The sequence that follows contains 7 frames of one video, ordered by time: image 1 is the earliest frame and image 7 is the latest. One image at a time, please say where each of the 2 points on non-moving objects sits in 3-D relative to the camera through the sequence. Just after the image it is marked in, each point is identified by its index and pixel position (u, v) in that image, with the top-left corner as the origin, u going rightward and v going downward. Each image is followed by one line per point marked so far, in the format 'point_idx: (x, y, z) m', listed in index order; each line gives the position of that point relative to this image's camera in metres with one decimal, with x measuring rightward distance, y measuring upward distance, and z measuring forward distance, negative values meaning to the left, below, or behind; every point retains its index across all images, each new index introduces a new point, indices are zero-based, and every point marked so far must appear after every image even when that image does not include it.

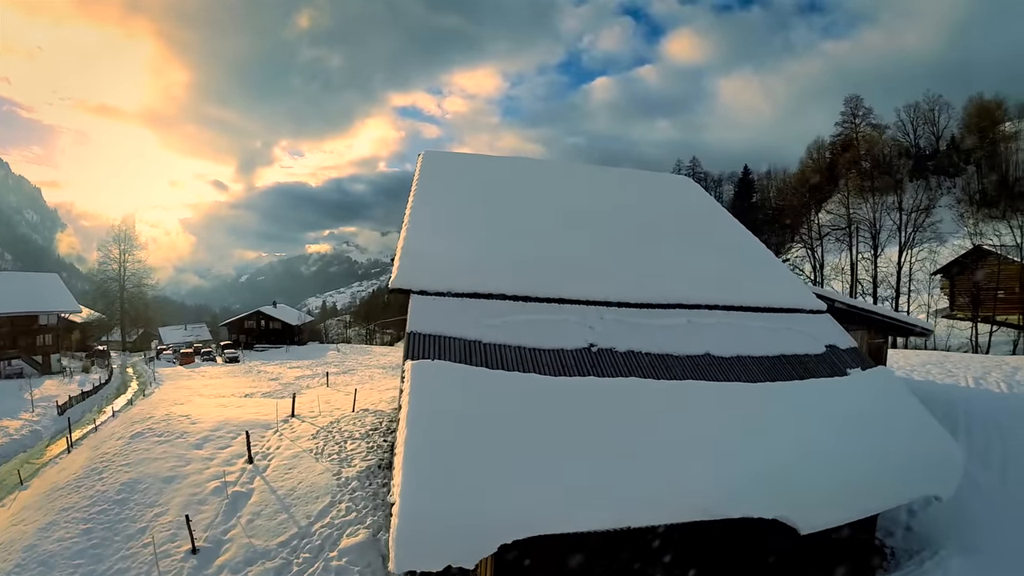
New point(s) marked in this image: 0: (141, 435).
0: (-10.6, -4.4, +14.4) m
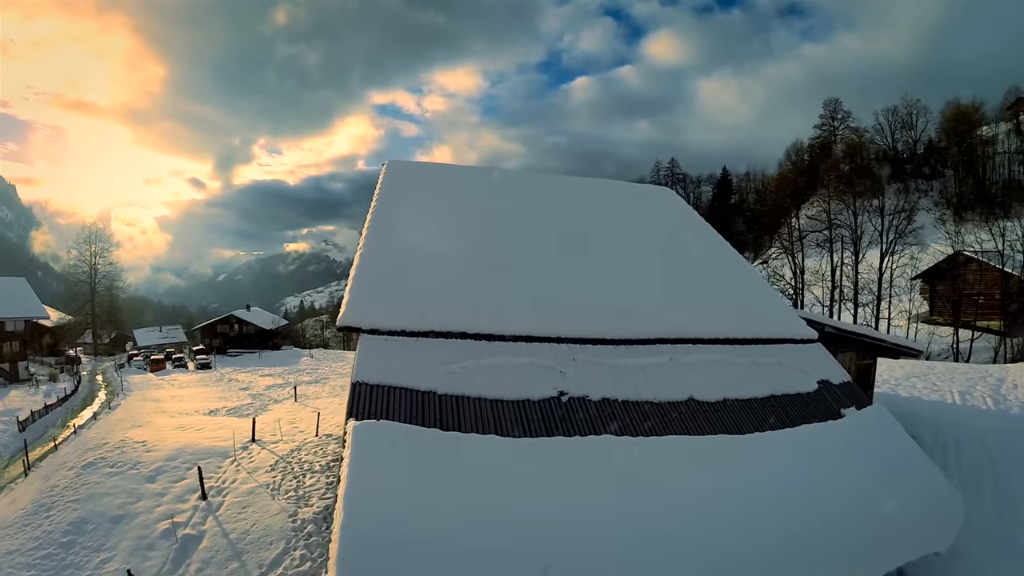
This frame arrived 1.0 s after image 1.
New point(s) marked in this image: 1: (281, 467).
0: (-11.3, -4.9, +13.4) m
1: (-5.5, -4.3, +11.8) m
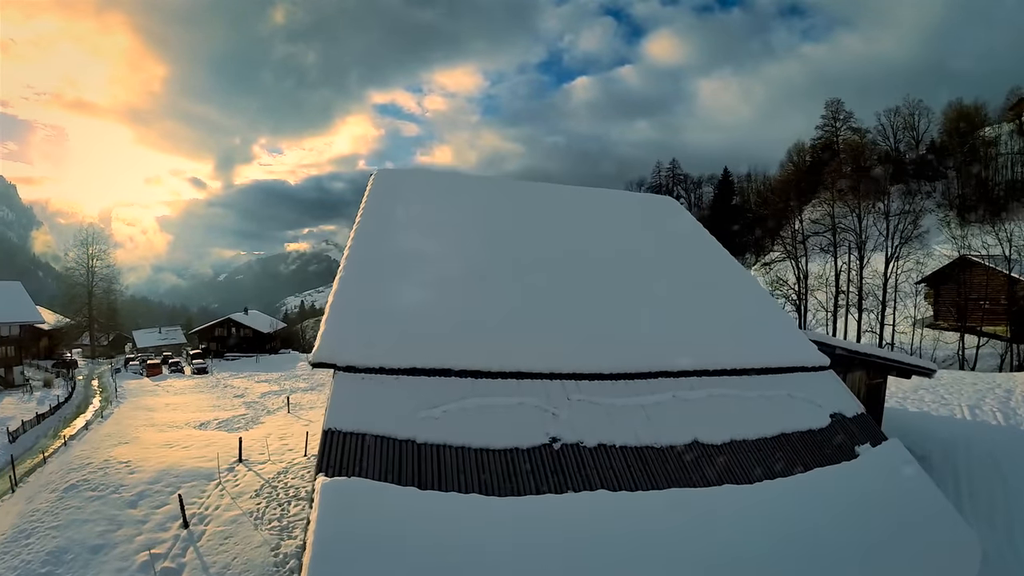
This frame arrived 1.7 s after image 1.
0: (-11.4, -5.3, +12.9) m
1: (-5.6, -4.7, +11.4) m
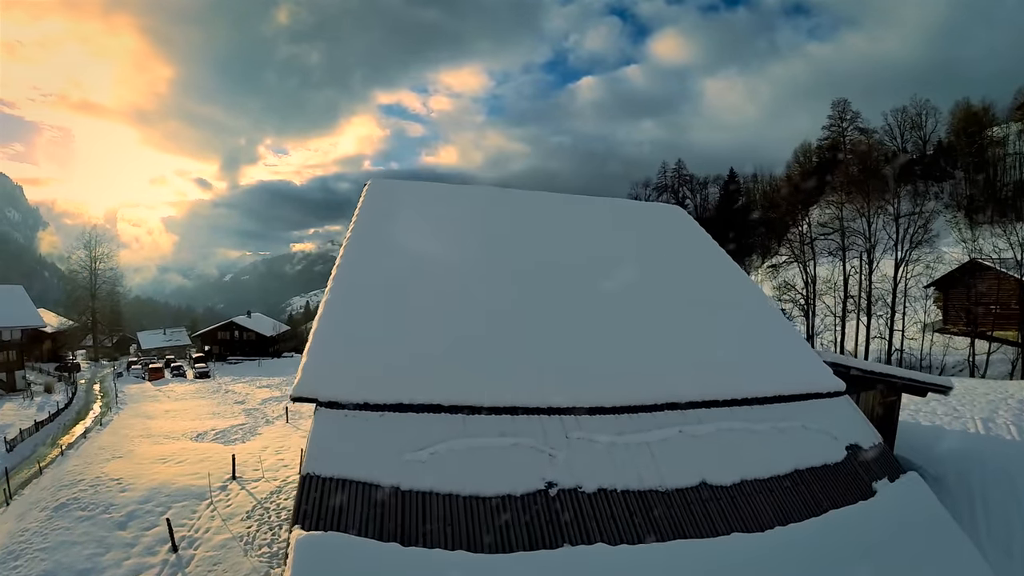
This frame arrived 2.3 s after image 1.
0: (-11.4, -5.6, +12.7) m
1: (-5.7, -5.1, +11.0) m
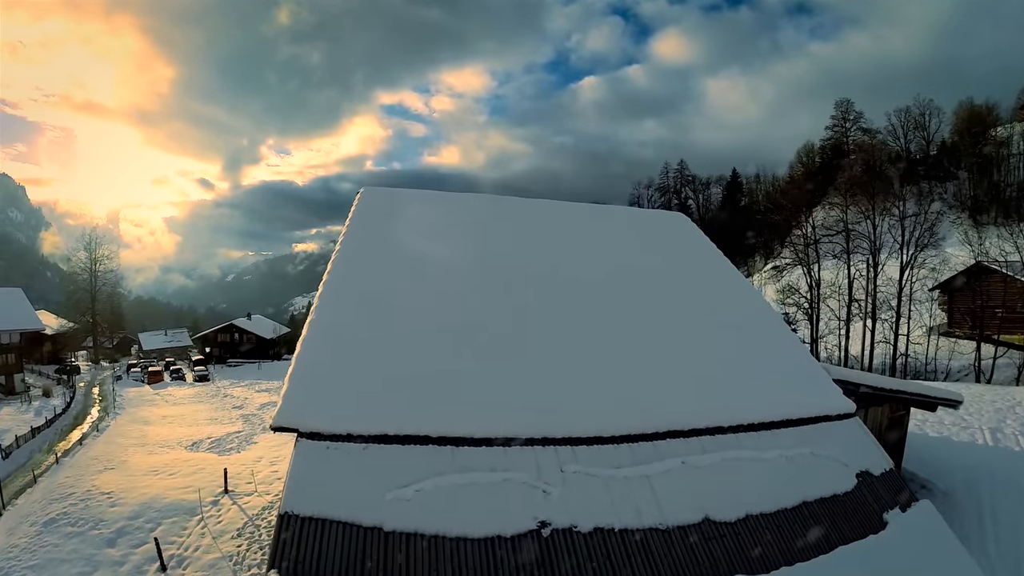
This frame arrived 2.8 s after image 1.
0: (-11.4, -5.9, +12.4) m
1: (-5.7, -5.3, +10.8) m
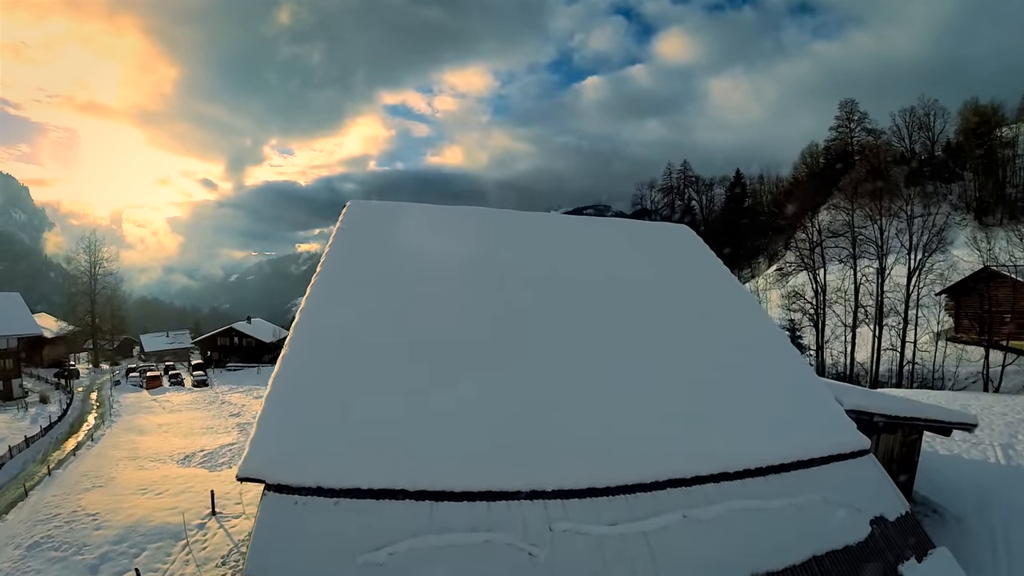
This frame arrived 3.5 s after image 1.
0: (-11.6, -6.3, +12.1) m
1: (-5.8, -5.7, +10.4) m
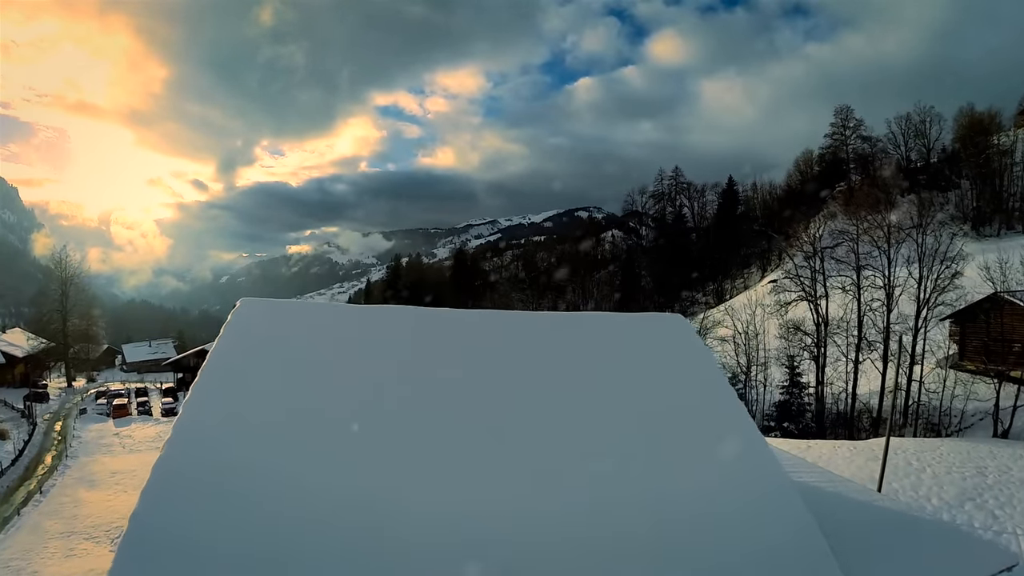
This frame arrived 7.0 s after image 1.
0: (-12.4, -8.3, +10.1) m
1: (-6.6, -7.7, +8.5) m
